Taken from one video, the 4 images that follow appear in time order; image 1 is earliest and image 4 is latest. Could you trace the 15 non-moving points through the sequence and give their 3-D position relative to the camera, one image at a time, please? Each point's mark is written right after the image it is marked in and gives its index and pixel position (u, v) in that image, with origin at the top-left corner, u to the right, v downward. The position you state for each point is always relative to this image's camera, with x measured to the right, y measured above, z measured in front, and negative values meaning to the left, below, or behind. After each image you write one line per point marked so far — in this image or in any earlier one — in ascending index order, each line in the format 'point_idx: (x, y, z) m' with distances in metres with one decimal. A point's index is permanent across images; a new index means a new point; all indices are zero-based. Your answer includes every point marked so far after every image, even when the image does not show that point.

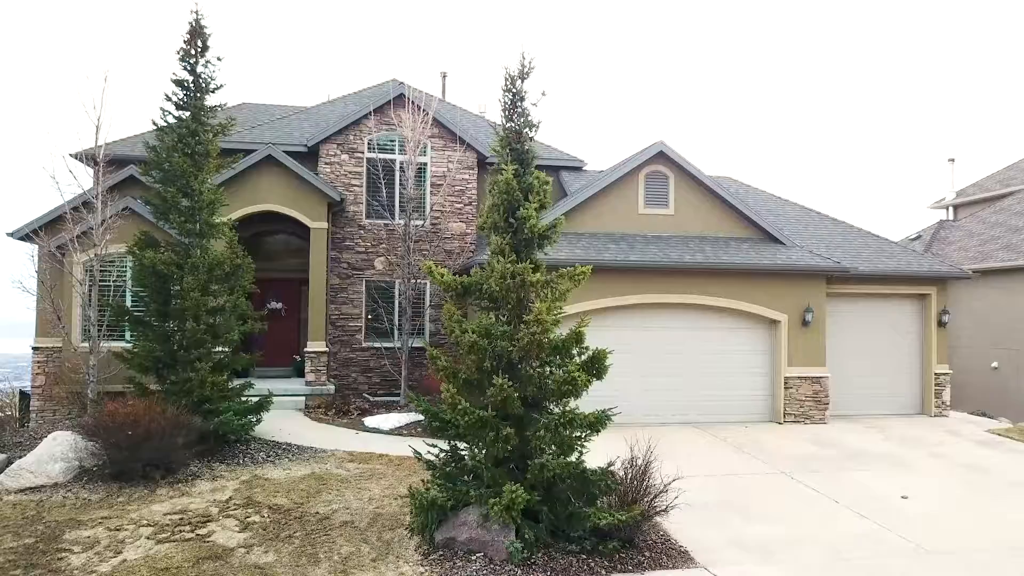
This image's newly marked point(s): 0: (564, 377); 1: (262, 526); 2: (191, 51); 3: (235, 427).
0: (+0.4, -0.8, +5.4) m
1: (-2.3, -2.2, +5.6) m
2: (-4.4, +3.3, +8.5) m
3: (-3.5, -1.7, +7.7) m
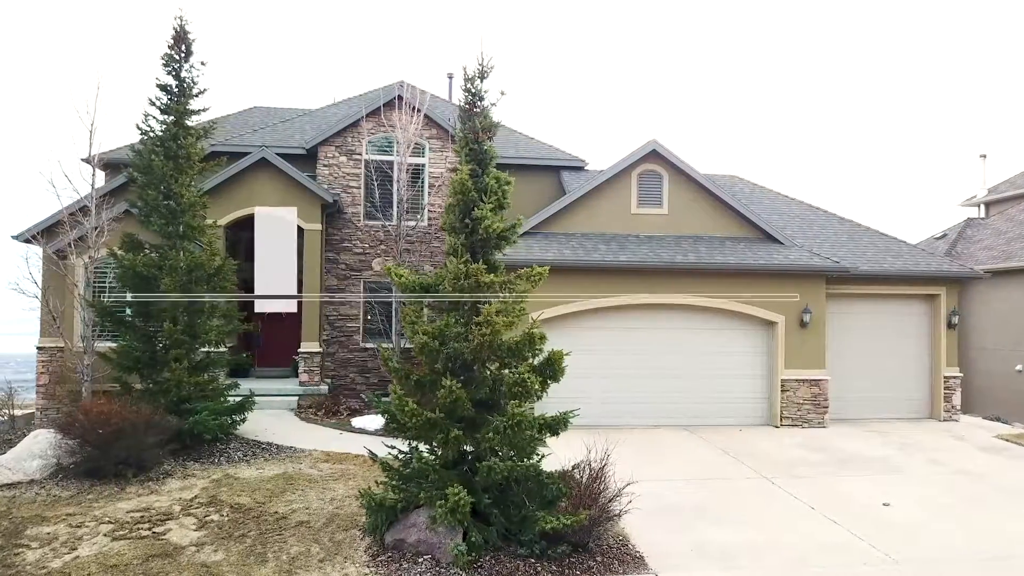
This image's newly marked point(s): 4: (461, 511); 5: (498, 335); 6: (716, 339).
0: (0.0, -0.8, +5.3) m
1: (-2.7, -2.2, +5.7) m
2: (-4.7, +3.3, +8.6) m
3: (-3.9, -1.8, +7.8) m
4: (-0.4, -1.8, +5.0) m
5: (-0.1, -0.4, +5.4) m
6: (+3.6, -0.9, +11.2) m
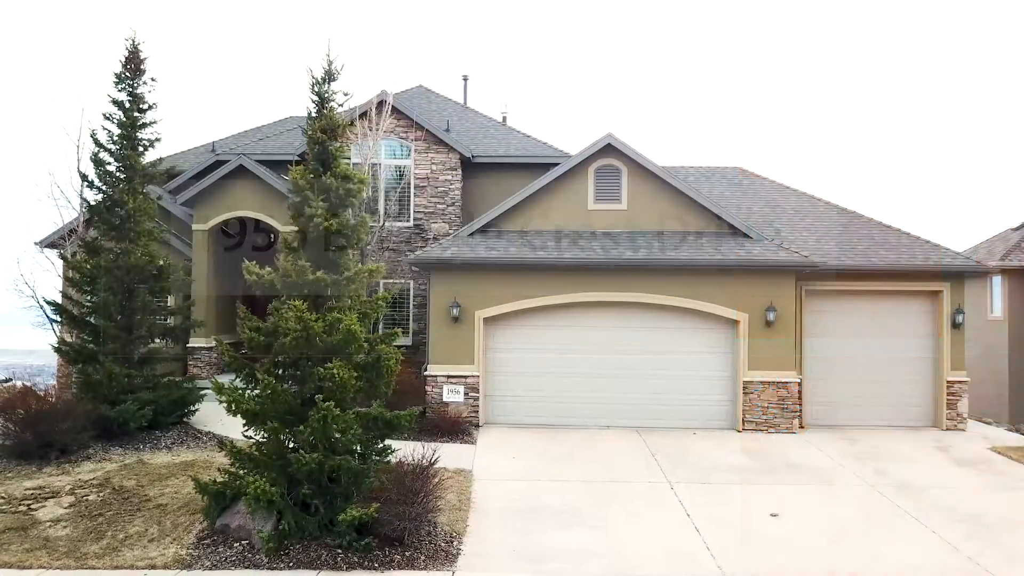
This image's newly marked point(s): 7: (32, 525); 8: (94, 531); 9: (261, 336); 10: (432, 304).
0: (-1.6, -0.8, +5.5) m
1: (-4.3, -2.2, +6.2) m
2: (-5.9, +3.3, +9.4) m
3: (-5.1, -1.8, +8.4) m
4: (-2.1, -1.8, +5.2) m
5: (-1.8, -0.4, +5.5) m
6: (+2.8, -0.9, +10.8) m
7: (-4.5, -2.2, +5.7) m
8: (-3.8, -2.2, +5.6) m
9: (-2.3, -0.4, +5.7) m
10: (-1.4, -0.3, +10.6) m
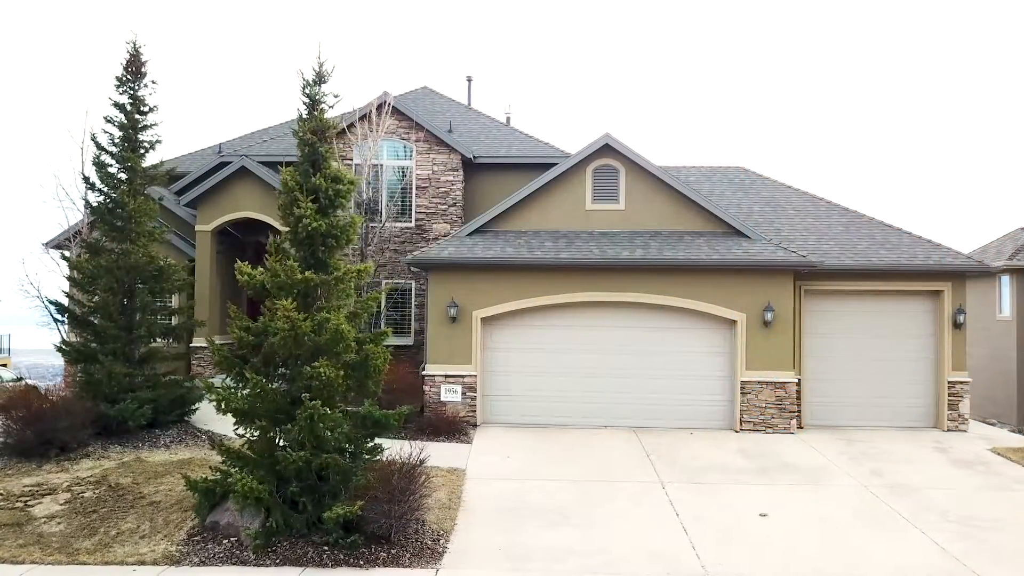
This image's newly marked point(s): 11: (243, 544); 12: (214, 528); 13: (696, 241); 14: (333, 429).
0: (-1.7, -0.8, +5.5) m
1: (-4.4, -2.2, +6.3) m
2: (-6.0, +3.3, +9.5) m
3: (-5.2, -1.8, +8.5) m
4: (-2.2, -1.8, +5.2) m
5: (-1.9, -0.4, +5.6) m
6: (+2.8, -0.9, +10.8) m
7: (-4.6, -2.2, +5.8) m
8: (-3.9, -2.2, +5.7) m
9: (-2.4, -0.4, +5.7) m
10: (-1.4, -0.3, +10.6) m
11: (-2.4, -2.2, +5.4) m
12: (-2.7, -2.2, +5.6) m
13: (+3.3, +0.8, +10.9) m
14: (-1.6, -1.3, +5.6) m
